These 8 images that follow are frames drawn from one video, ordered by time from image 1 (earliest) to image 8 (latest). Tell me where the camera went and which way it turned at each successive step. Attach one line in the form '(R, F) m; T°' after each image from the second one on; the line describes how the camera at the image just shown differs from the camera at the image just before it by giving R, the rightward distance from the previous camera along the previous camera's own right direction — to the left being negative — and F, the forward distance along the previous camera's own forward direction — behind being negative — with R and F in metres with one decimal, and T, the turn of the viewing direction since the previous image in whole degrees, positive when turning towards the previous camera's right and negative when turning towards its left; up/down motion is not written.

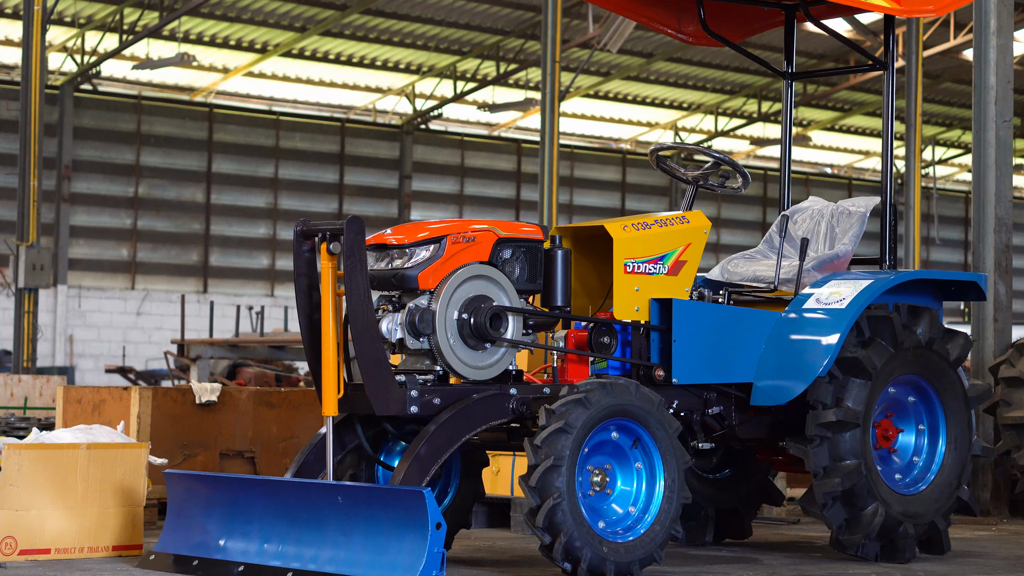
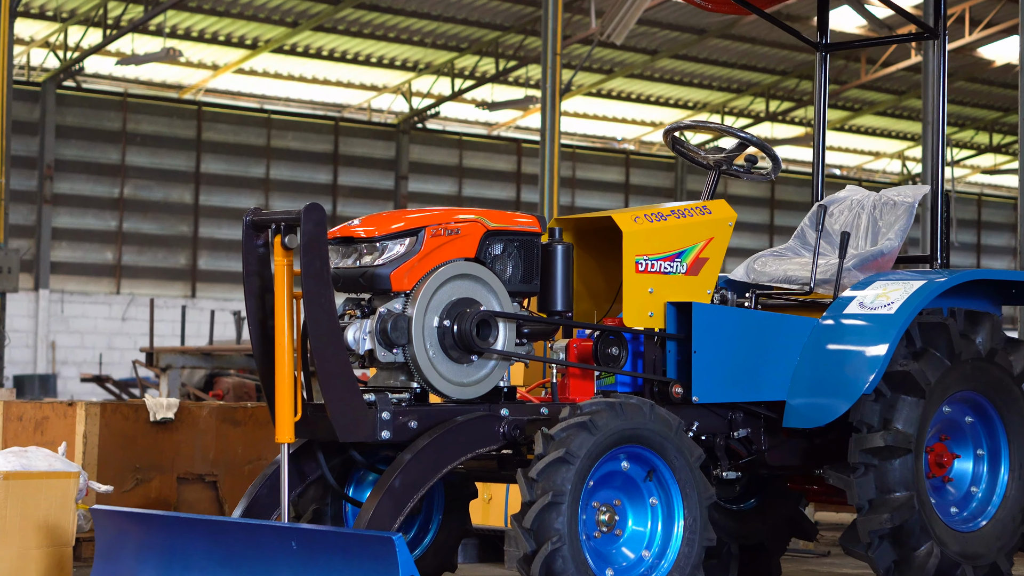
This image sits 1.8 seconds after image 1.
(0.0, +0.7) m; 0°
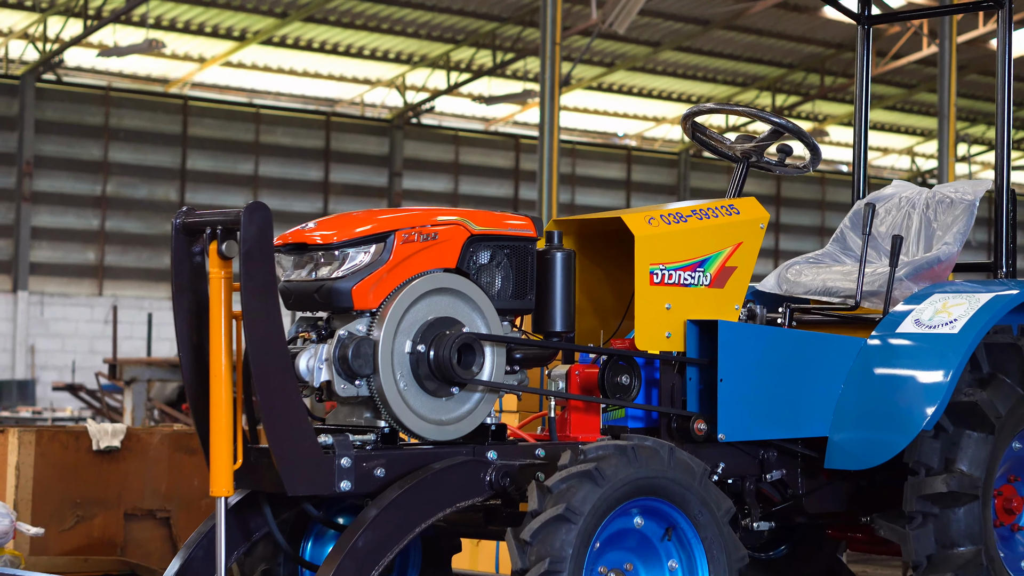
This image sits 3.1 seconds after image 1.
(0.0, +0.7) m; 0°
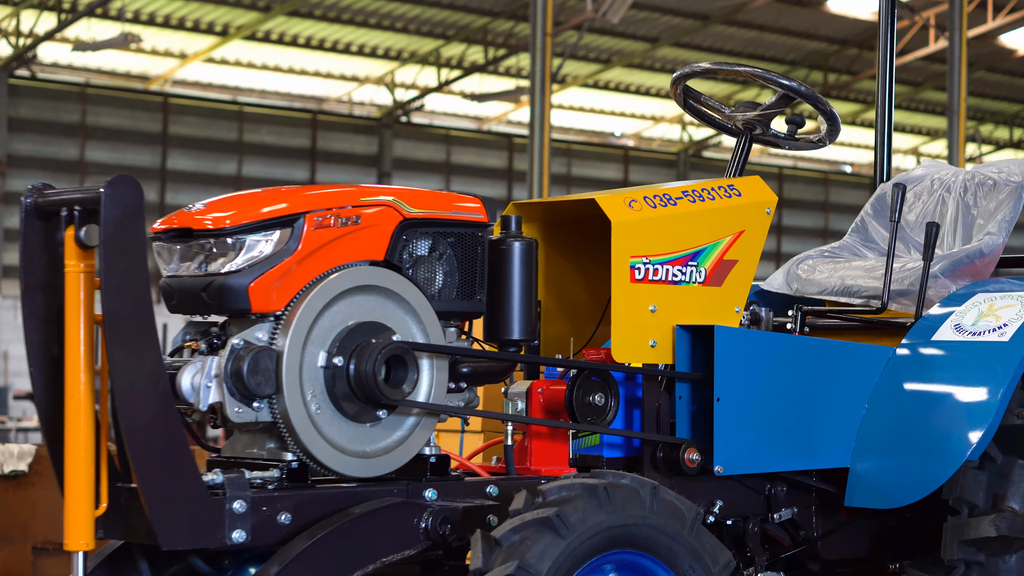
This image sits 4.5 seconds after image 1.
(+0.1, +0.6) m; 0°
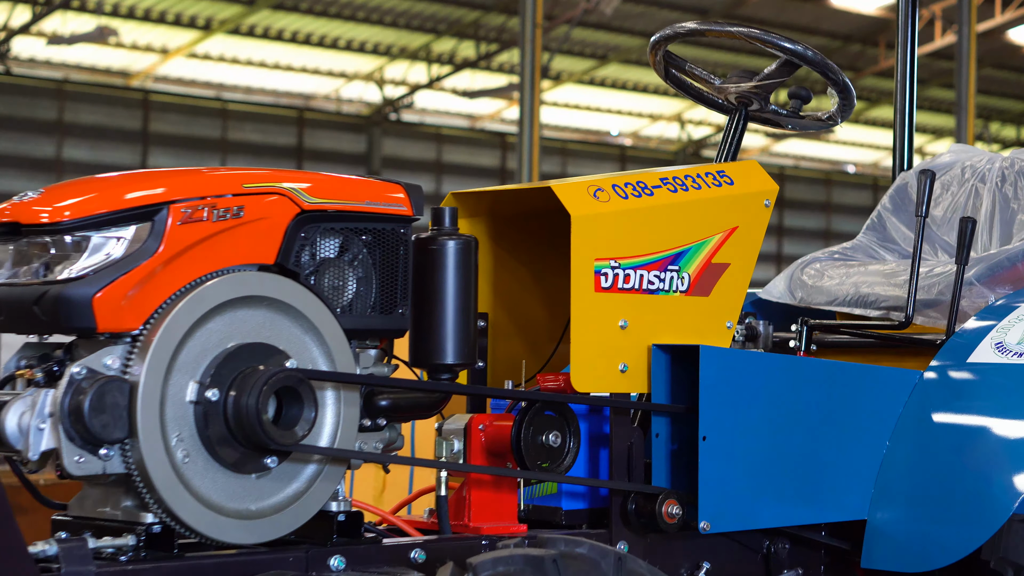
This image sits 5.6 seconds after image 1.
(+0.1, +0.5) m; 0°
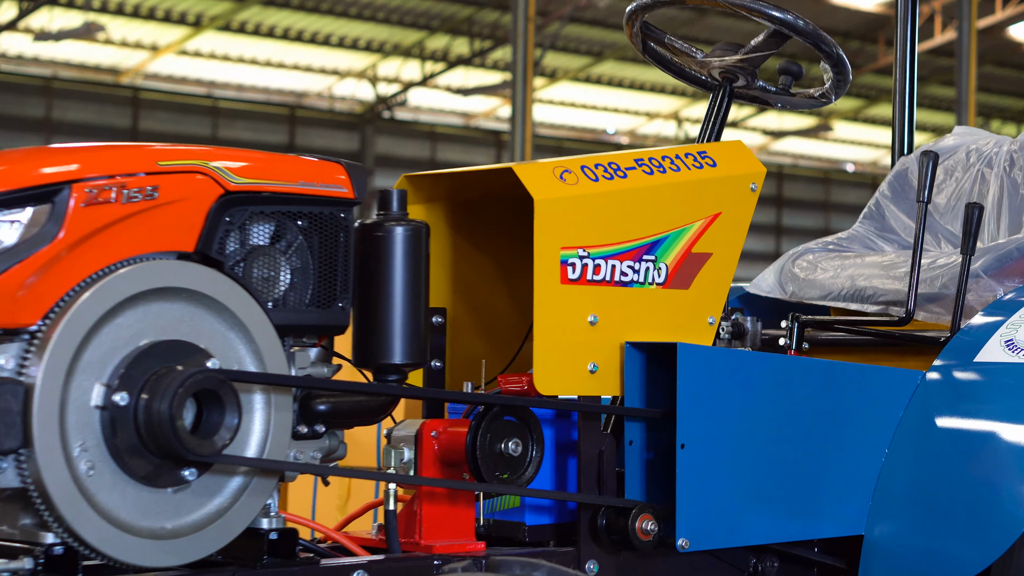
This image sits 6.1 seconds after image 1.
(0.0, +0.2) m; 0°
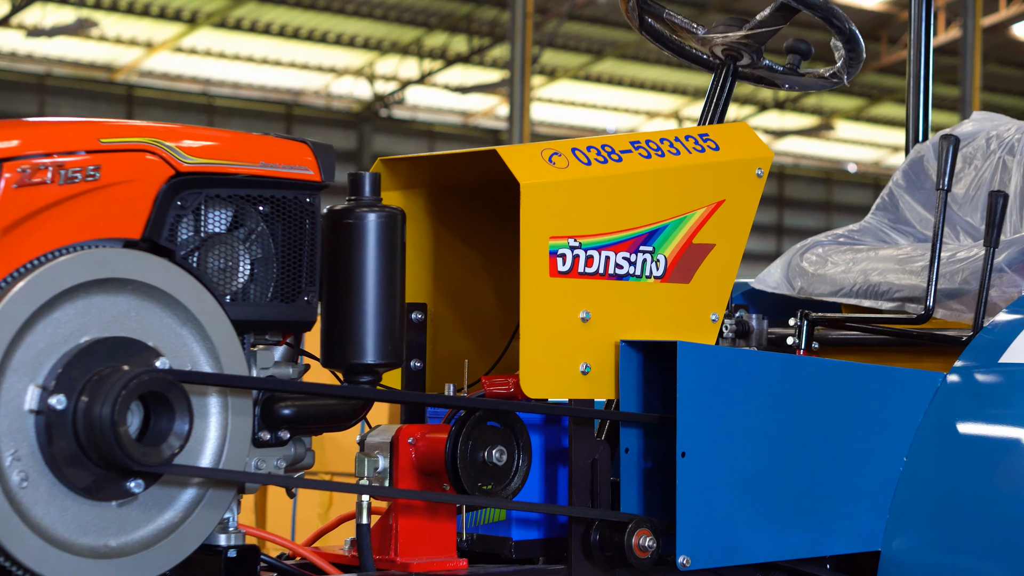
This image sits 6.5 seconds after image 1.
(0.0, +0.2) m; 0°
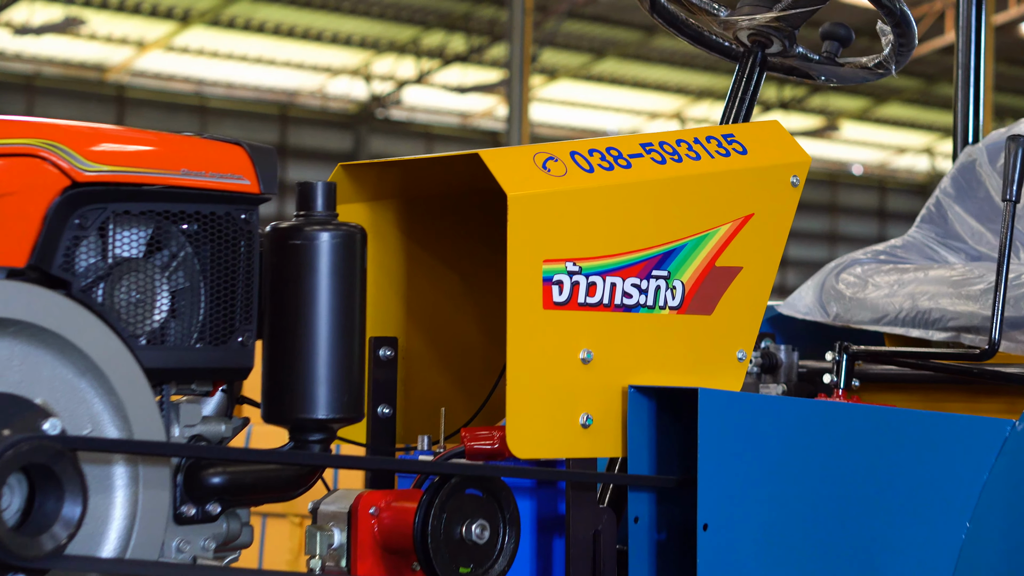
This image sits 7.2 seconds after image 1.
(0.0, +0.3) m; 0°
